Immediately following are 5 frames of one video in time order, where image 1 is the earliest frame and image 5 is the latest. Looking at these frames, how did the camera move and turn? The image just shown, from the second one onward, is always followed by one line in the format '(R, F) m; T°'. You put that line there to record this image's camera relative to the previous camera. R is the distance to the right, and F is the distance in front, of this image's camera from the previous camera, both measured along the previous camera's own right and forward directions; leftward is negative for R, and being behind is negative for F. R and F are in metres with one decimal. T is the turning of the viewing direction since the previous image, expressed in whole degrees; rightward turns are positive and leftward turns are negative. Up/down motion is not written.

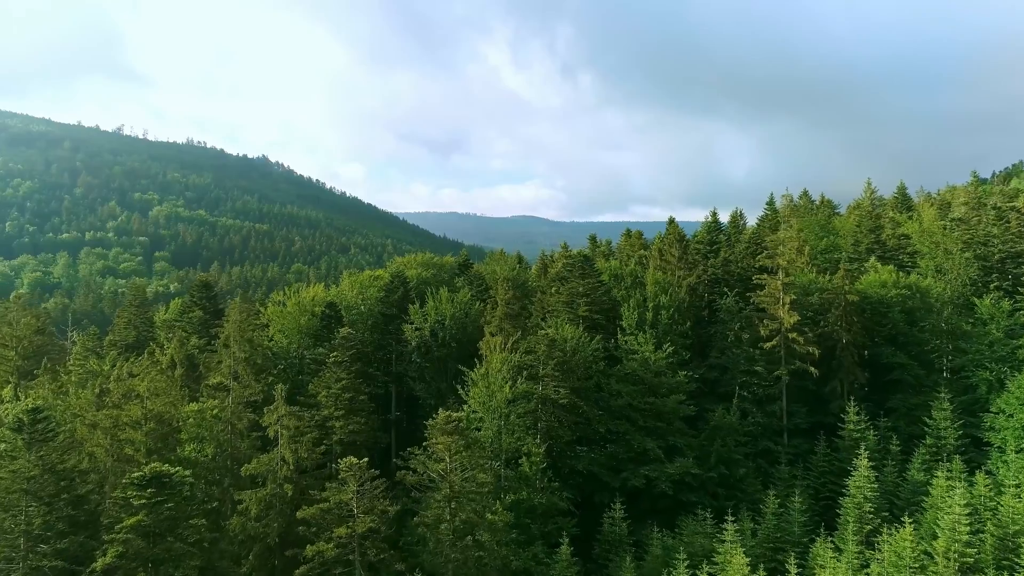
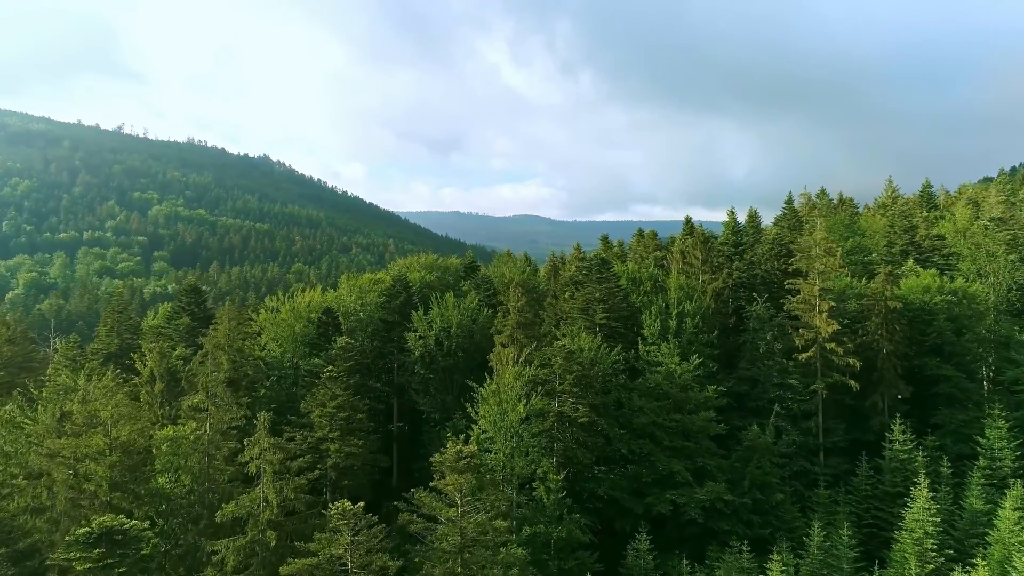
(-0.8, +3.6) m; 0°
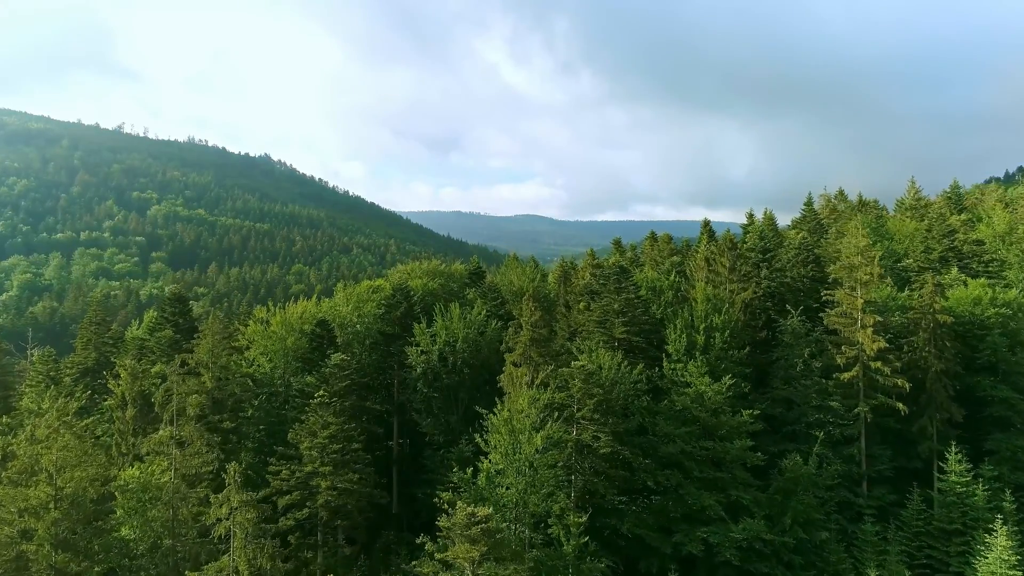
(-0.7, +3.8) m; 0°
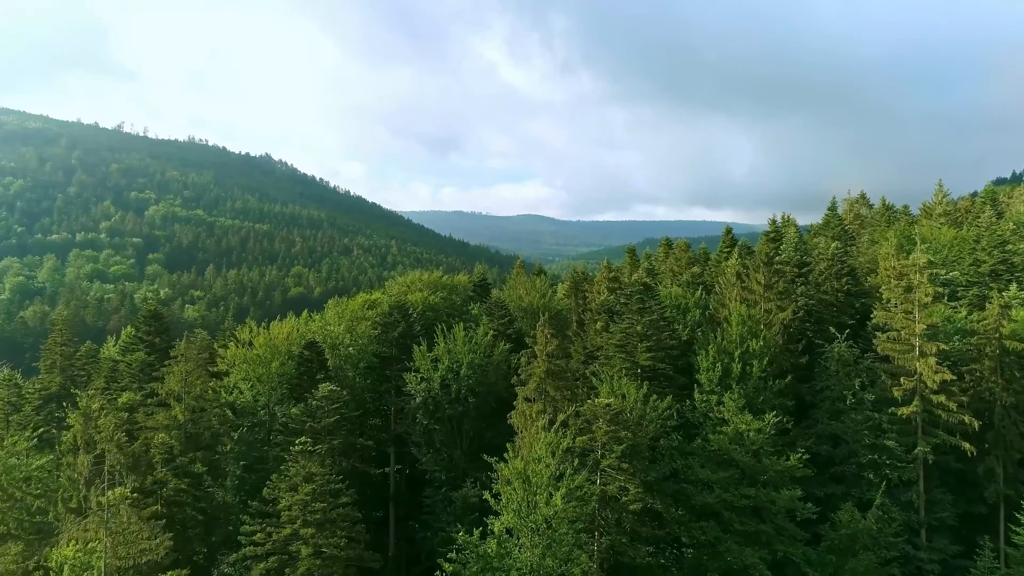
(-0.6, +4.4) m; 0°
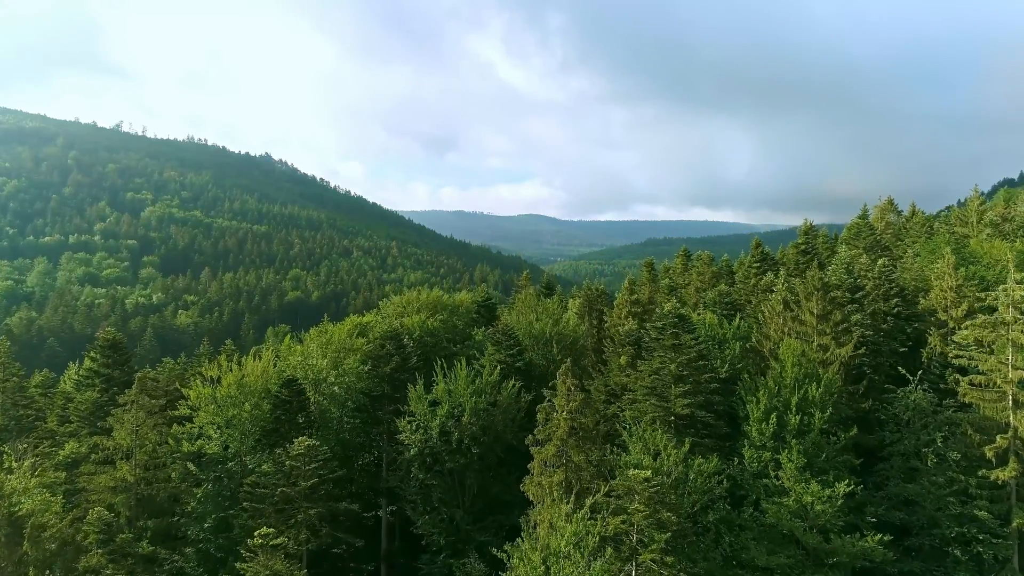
(-0.6, +5.5) m; 0°
